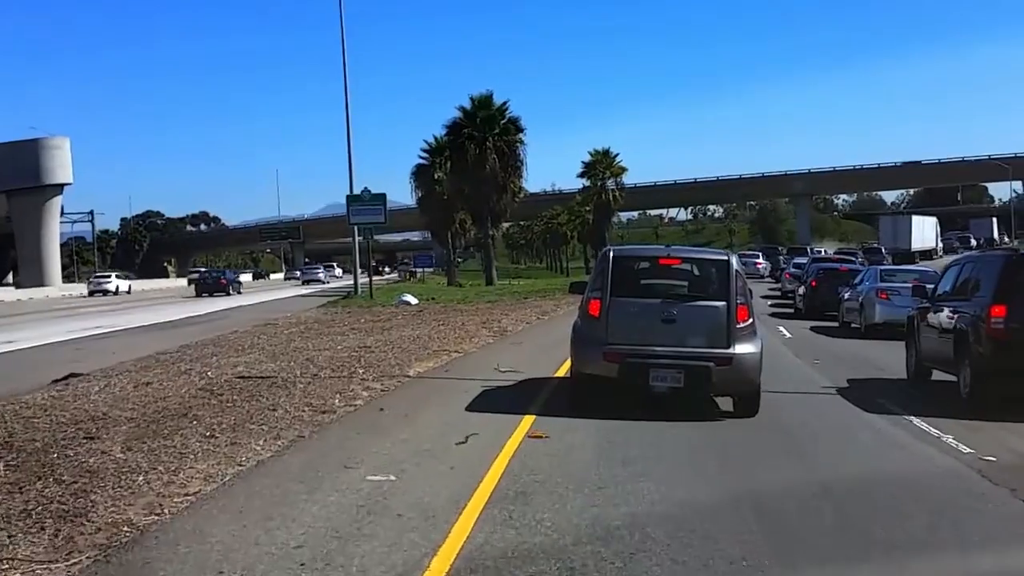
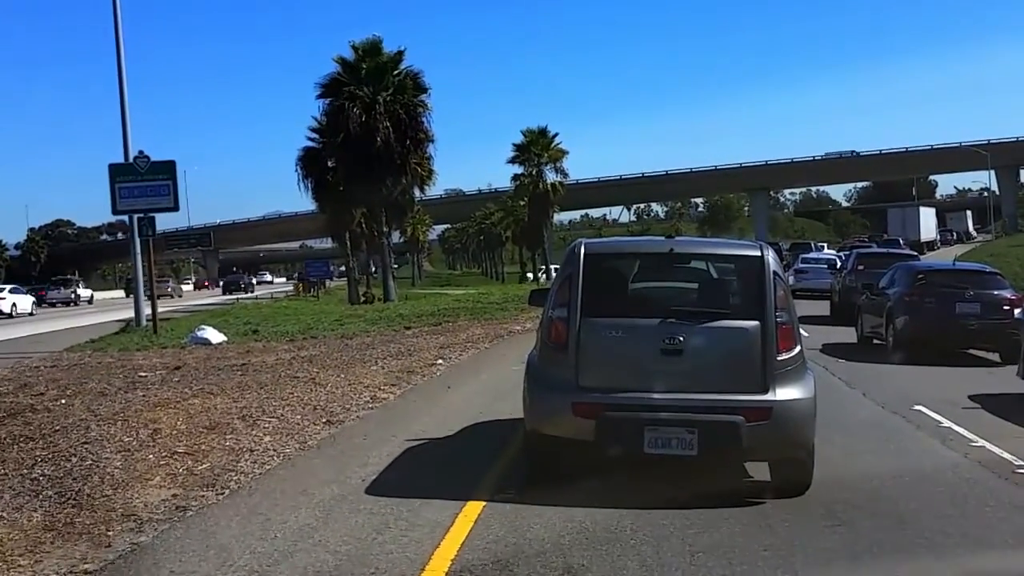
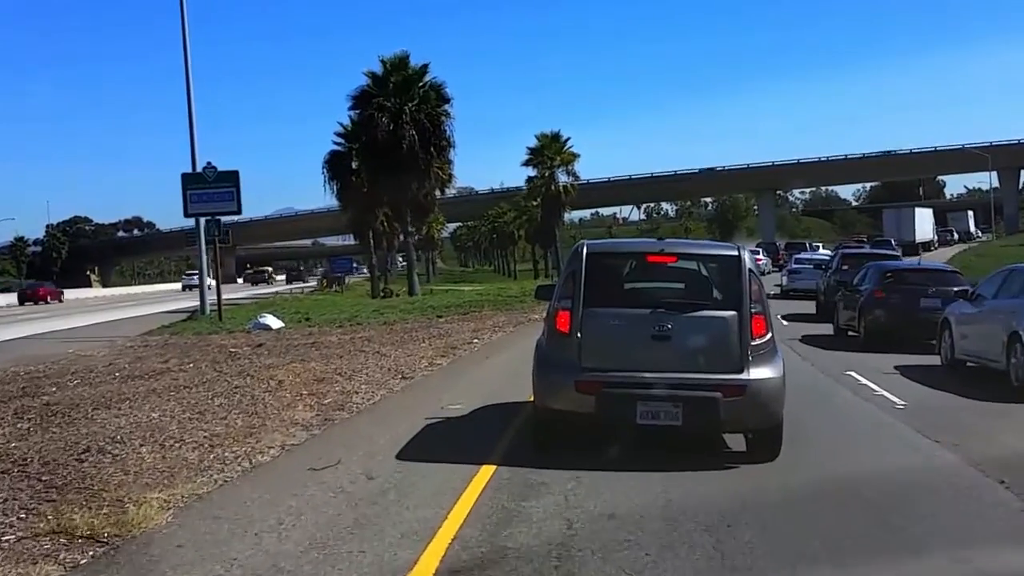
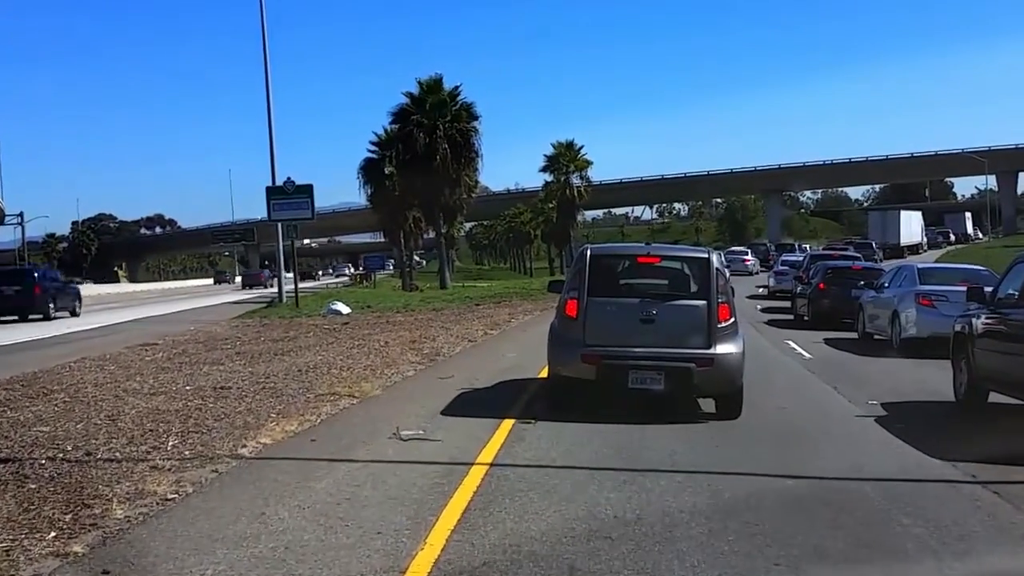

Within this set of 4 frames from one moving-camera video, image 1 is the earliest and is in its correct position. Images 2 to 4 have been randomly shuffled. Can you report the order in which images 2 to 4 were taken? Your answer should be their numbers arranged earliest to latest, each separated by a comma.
4, 3, 2
